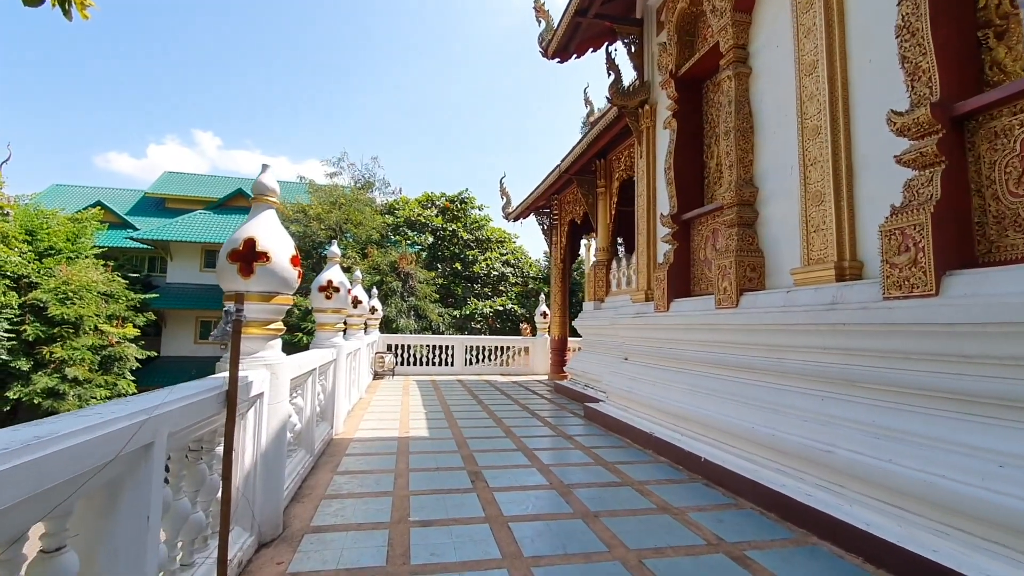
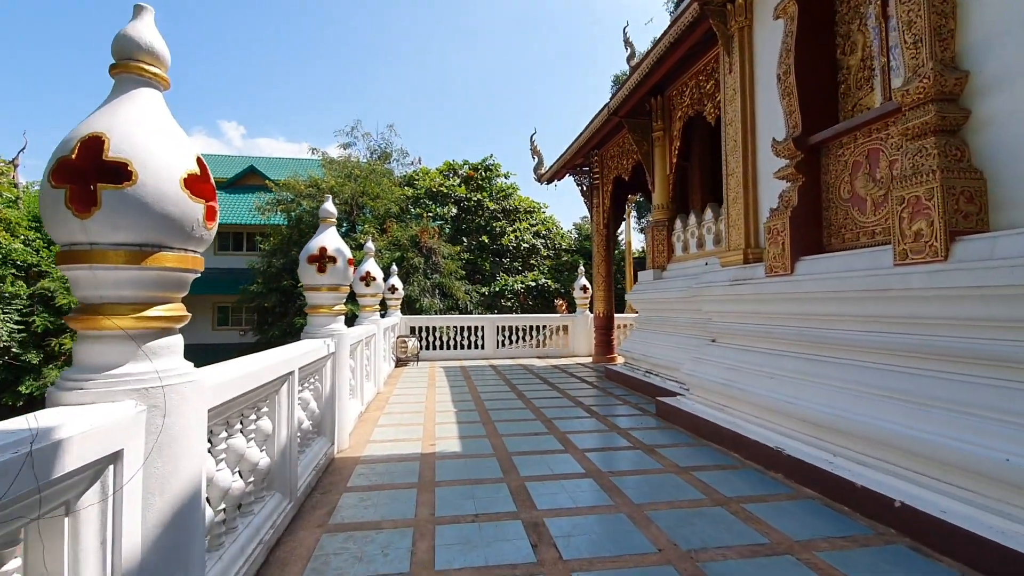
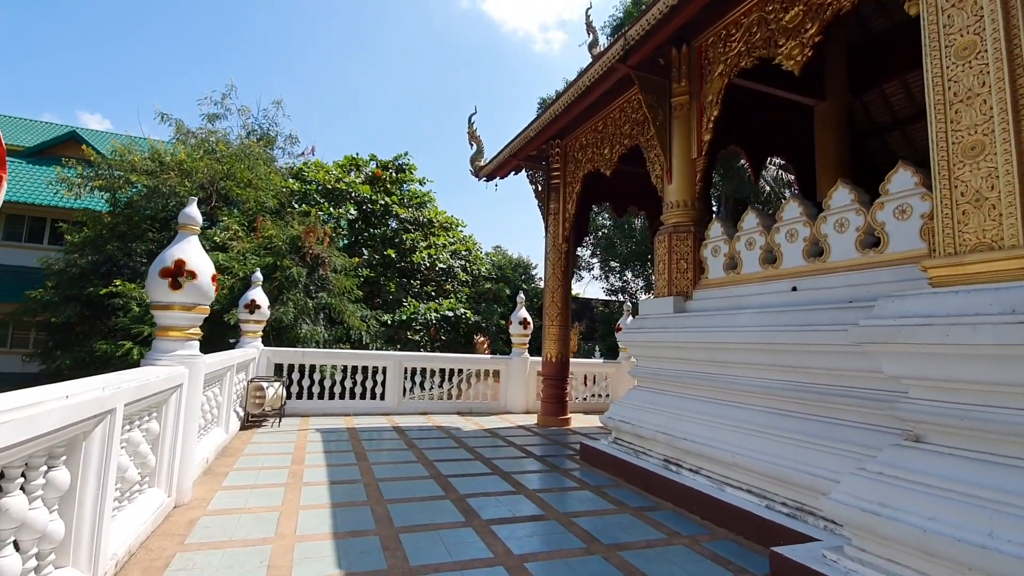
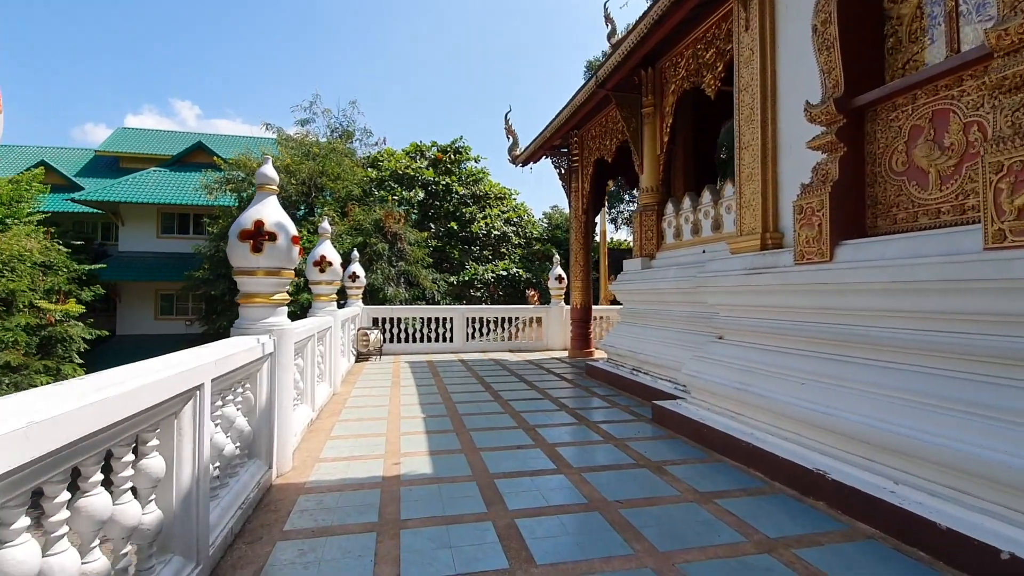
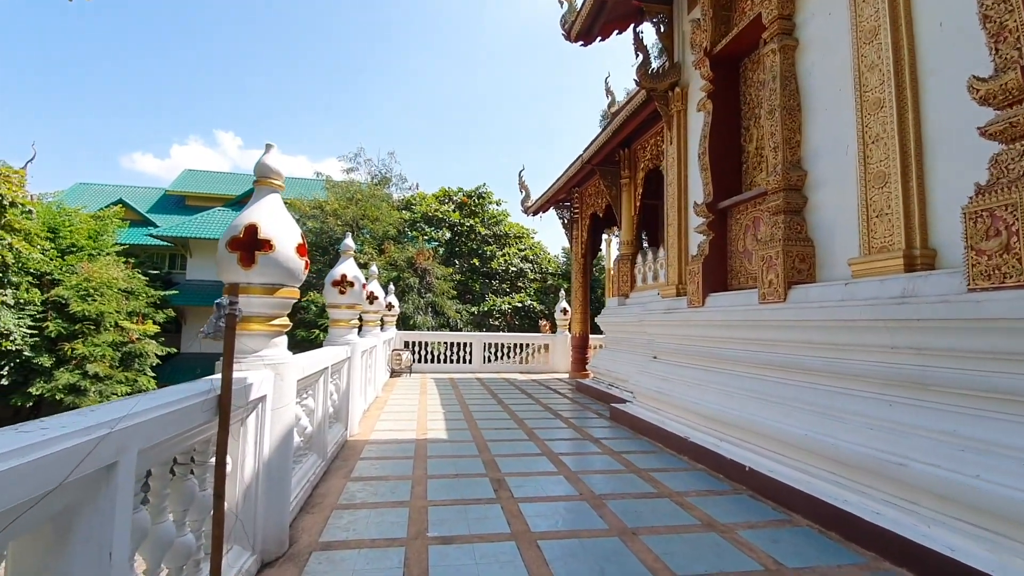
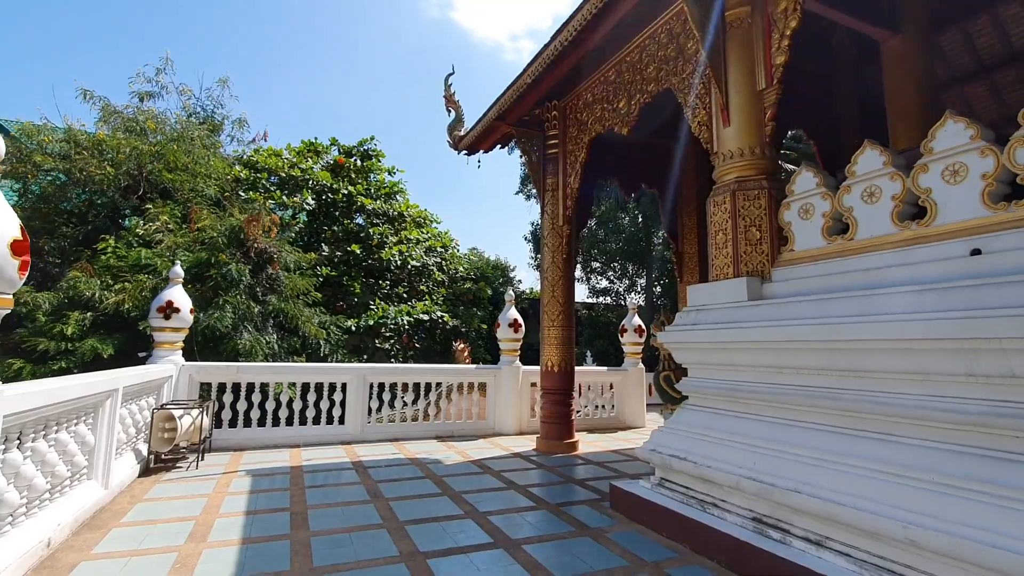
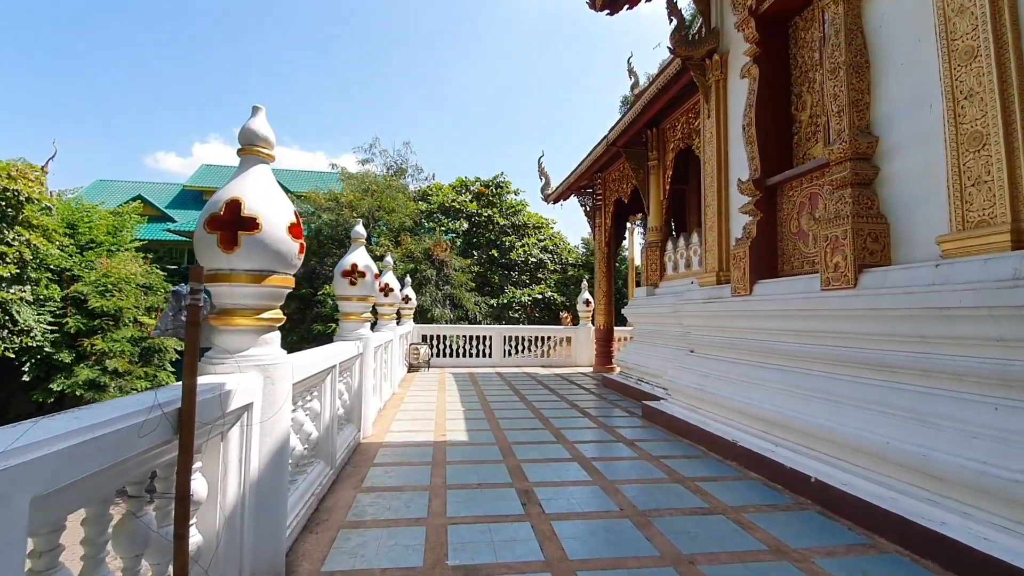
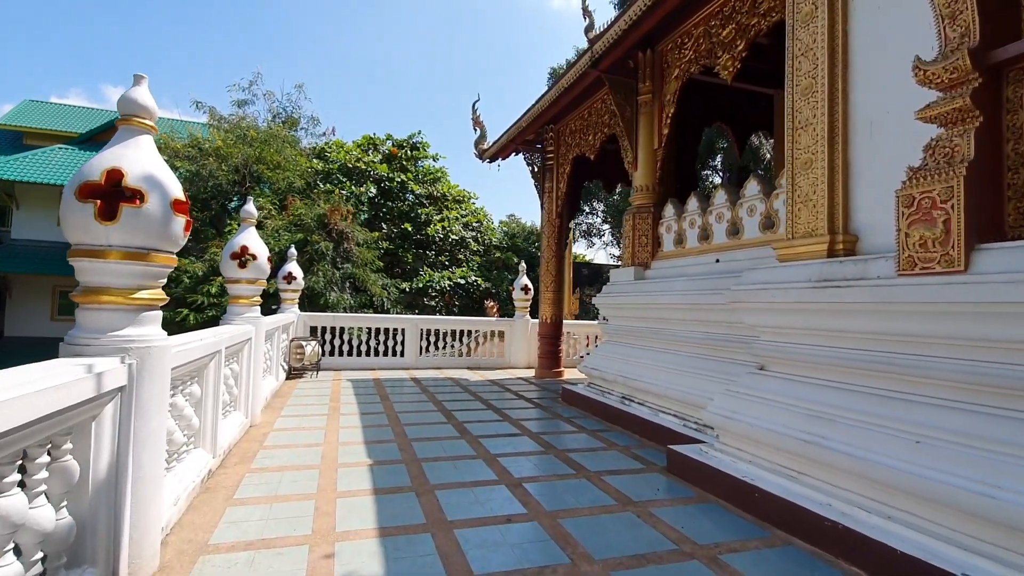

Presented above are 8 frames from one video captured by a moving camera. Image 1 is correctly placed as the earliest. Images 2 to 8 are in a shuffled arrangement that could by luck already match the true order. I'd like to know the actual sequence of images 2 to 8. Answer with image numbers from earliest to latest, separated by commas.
5, 7, 2, 4, 8, 3, 6
